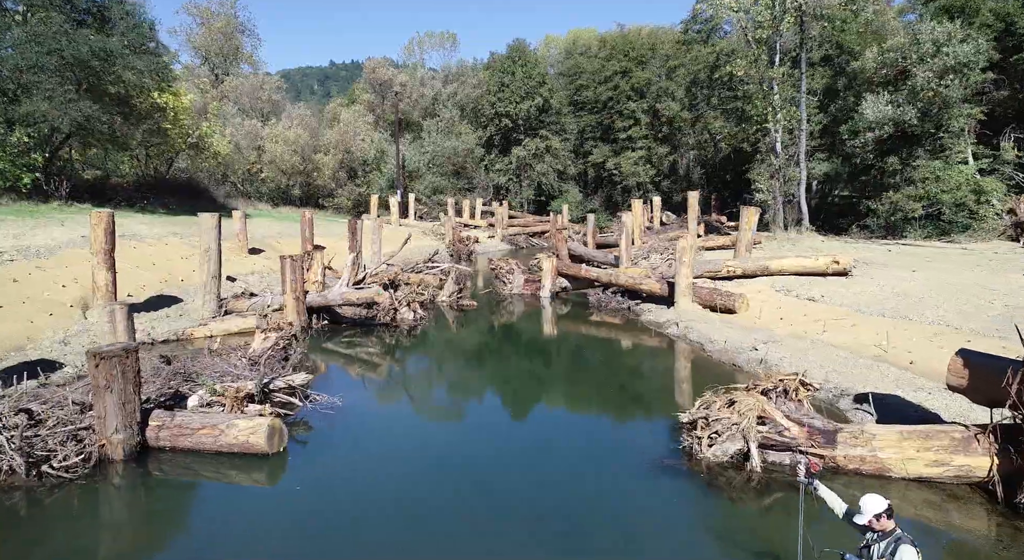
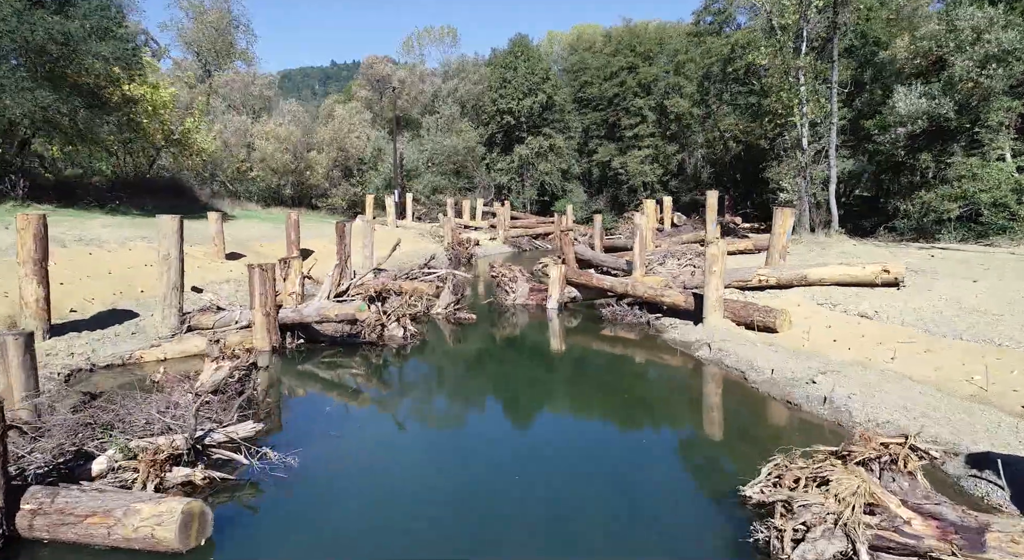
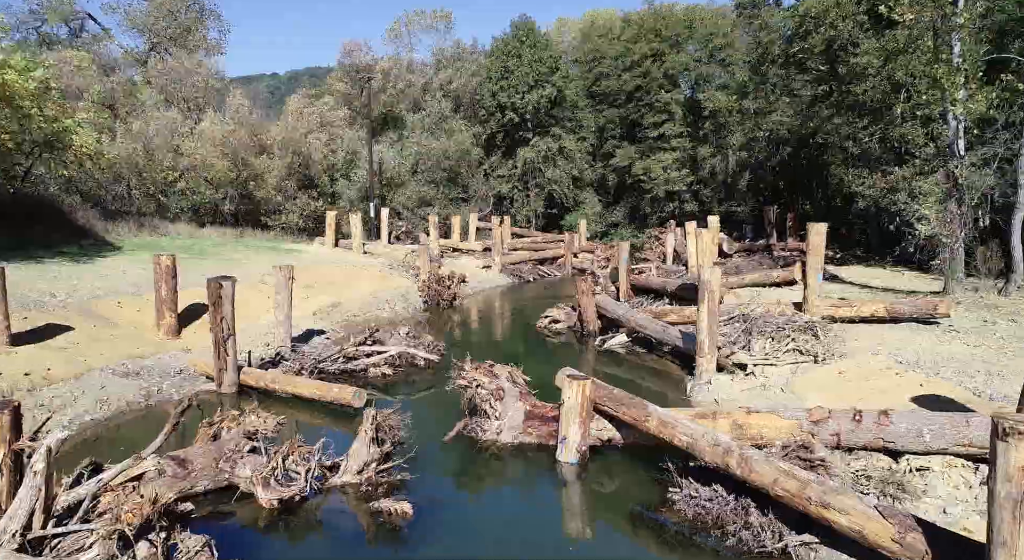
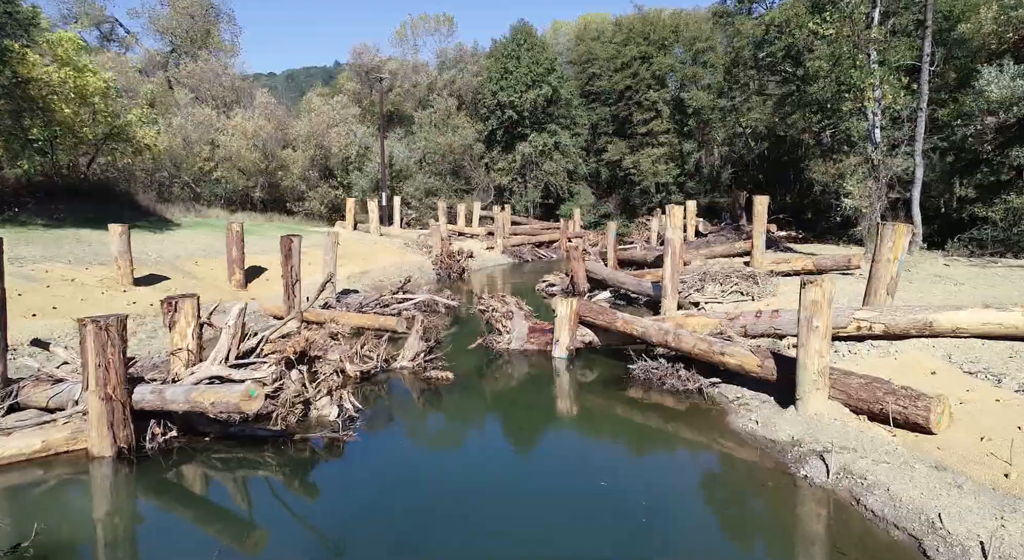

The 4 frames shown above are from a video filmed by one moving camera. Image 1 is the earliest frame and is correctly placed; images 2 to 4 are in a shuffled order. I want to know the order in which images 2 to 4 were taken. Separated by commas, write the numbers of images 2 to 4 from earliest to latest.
2, 4, 3
